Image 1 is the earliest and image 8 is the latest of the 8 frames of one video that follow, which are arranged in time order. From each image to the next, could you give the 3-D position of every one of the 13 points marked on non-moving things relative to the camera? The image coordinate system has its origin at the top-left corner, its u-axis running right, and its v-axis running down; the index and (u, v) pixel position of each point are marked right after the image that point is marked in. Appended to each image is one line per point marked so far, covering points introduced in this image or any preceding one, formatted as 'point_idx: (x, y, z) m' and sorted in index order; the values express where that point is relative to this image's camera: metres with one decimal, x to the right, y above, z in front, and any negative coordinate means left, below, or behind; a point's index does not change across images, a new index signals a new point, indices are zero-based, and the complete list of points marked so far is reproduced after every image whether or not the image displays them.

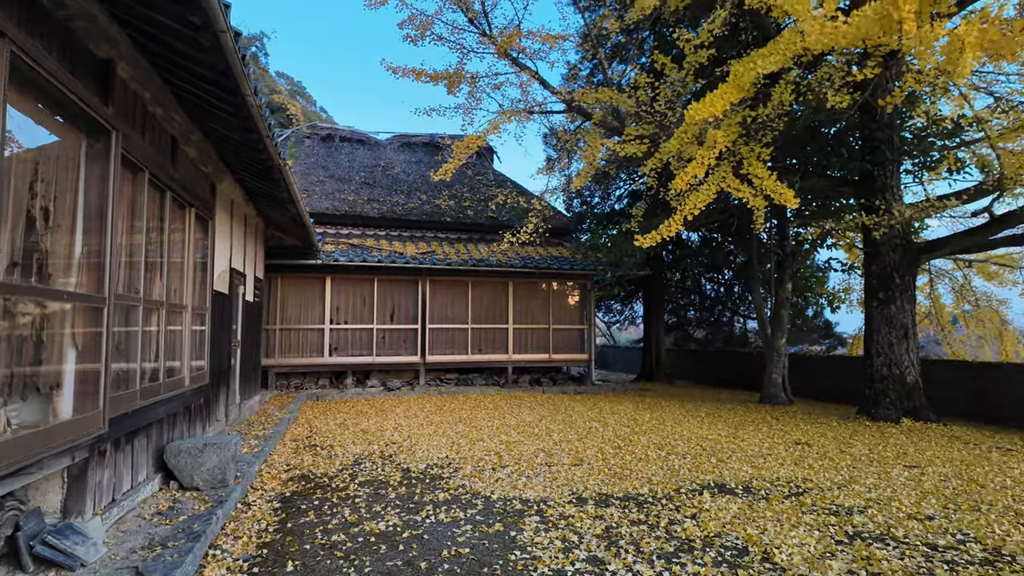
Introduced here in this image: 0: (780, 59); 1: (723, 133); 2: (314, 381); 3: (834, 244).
0: (+2.2, +1.9, +5.0) m
1: (+1.9, +1.4, +5.3) m
2: (-3.3, -1.5, +9.7) m
3: (+5.0, +0.7, +9.2) m
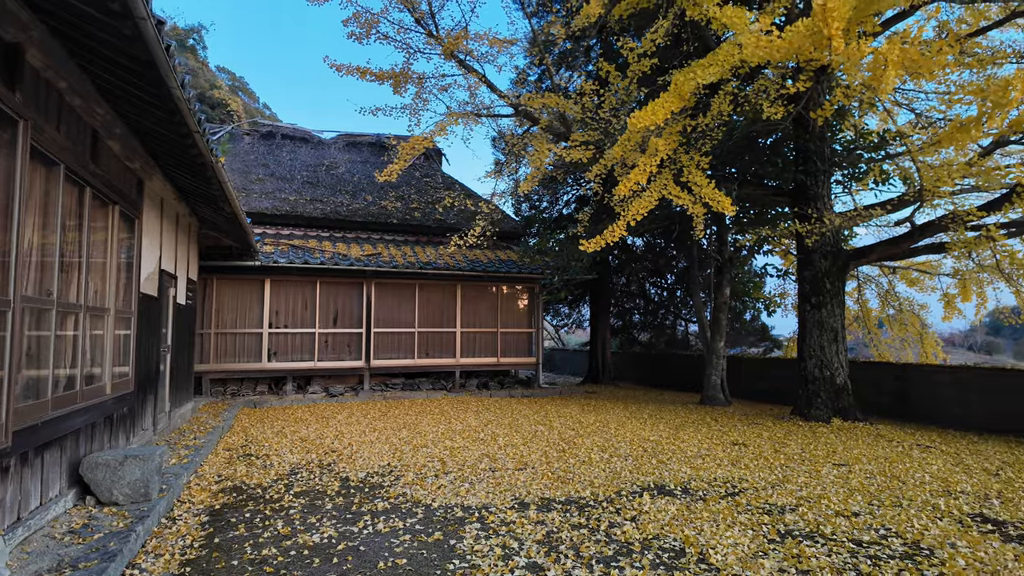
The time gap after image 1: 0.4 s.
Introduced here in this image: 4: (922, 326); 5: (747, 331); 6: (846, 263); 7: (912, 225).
0: (+1.8, +1.9, +5.1) m
1: (+1.4, +1.3, +5.4) m
2: (-4.1, -1.6, +9.4) m
3: (+4.1, +0.6, +9.5) m
4: (+6.5, -0.6, +9.3) m
5: (+4.4, -0.8, +11.0) m
6: (+4.0, +0.3, +7.0) m
7: (+4.6, +0.7, +6.8) m
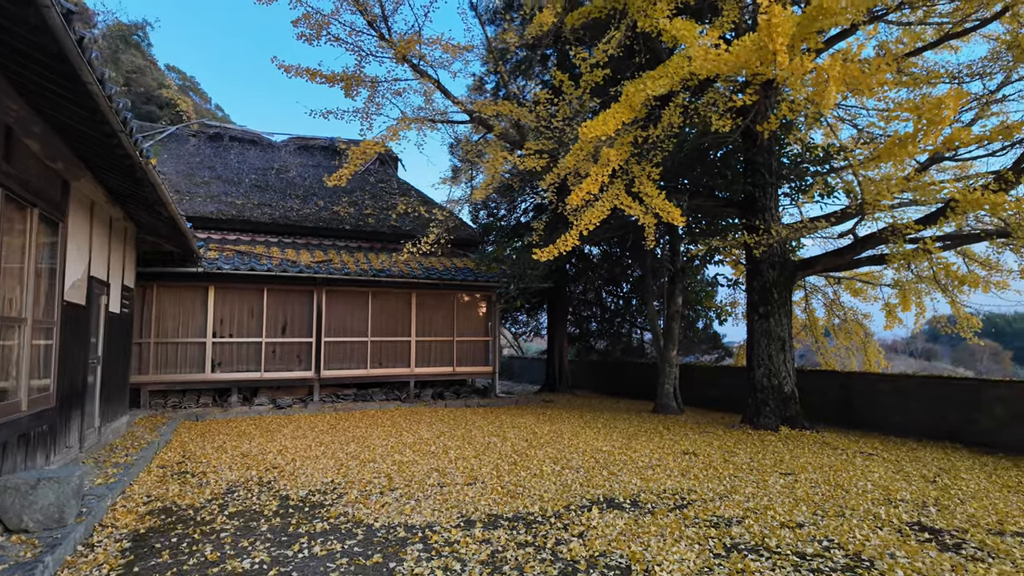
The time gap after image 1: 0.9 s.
0: (+1.4, +1.8, +5.1) m
1: (+1.0, +1.3, +5.4) m
2: (-4.8, -1.7, +9.0) m
3: (+3.4, +0.5, +9.7) m
4: (+5.7, -0.8, +9.6) m
5: (+3.6, -1.0, +11.2) m
6: (+3.4, +0.2, +7.2) m
7: (+4.0, +0.6, +7.0) m
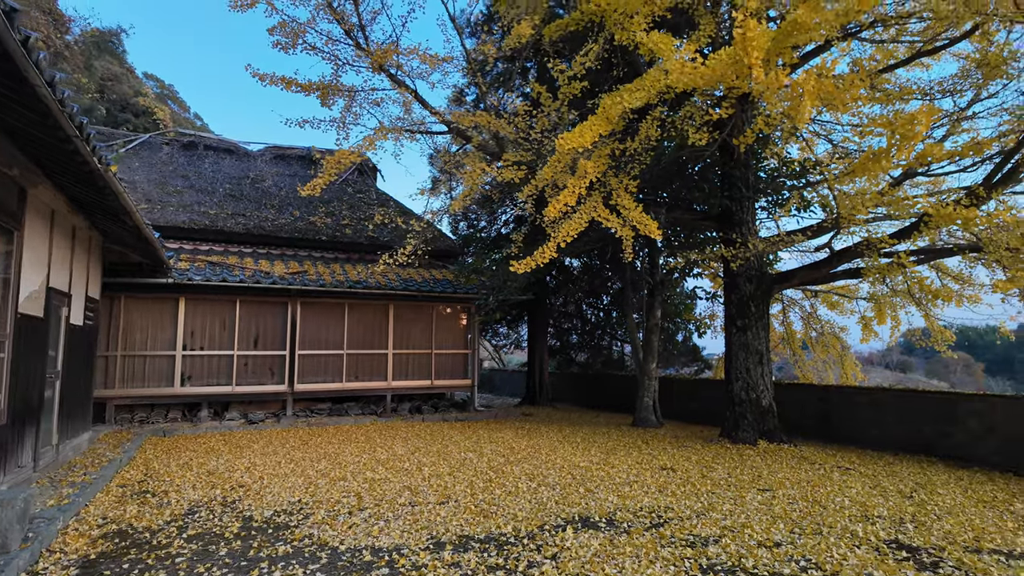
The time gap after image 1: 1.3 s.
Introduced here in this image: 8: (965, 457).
0: (+1.2, +1.7, +5.1) m
1: (+0.7, +1.1, +5.4) m
2: (-5.1, -1.9, +8.7) m
3: (+3.1, +0.3, +9.7) m
4: (+5.4, -1.0, +9.7) m
5: (+3.2, -1.2, +11.2) m
6: (+3.1, 0.0, +7.2) m
7: (+3.8, +0.4, +7.0) m
8: (+4.8, -1.8, +6.3) m
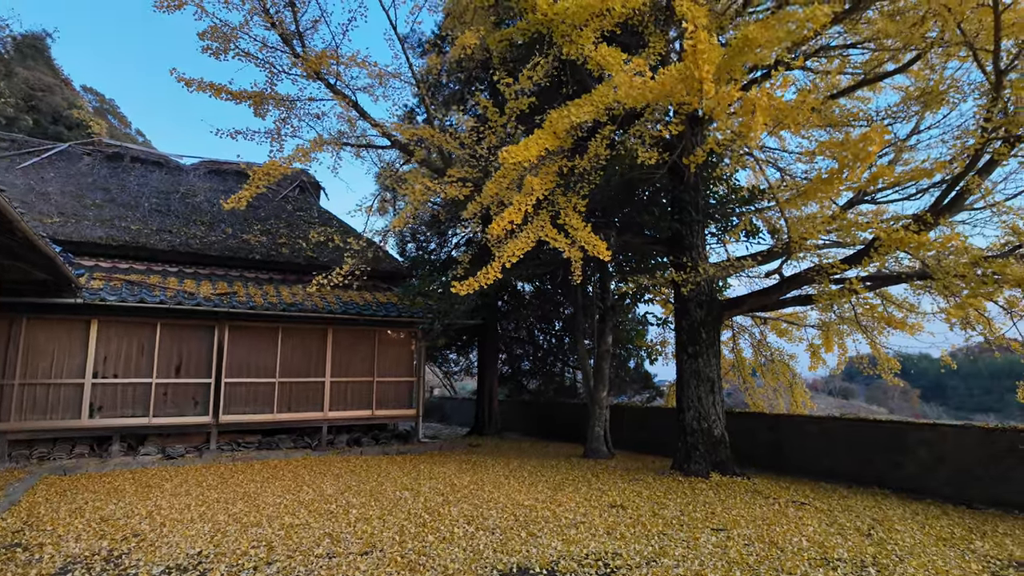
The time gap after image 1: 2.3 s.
0: (+0.7, +1.5, +4.9) m
1: (+0.2, +0.9, +5.1) m
2: (-5.9, -2.1, +7.8) m
3: (+2.2, -0.2, +9.5) m
4: (+4.5, -1.4, +9.6) m
5: (+2.2, -1.7, +10.9) m
6: (+2.5, -0.3, +7.0) m
7: (+3.1, +0.1, +6.9) m
8: (+4.2, -2.1, +6.2) m
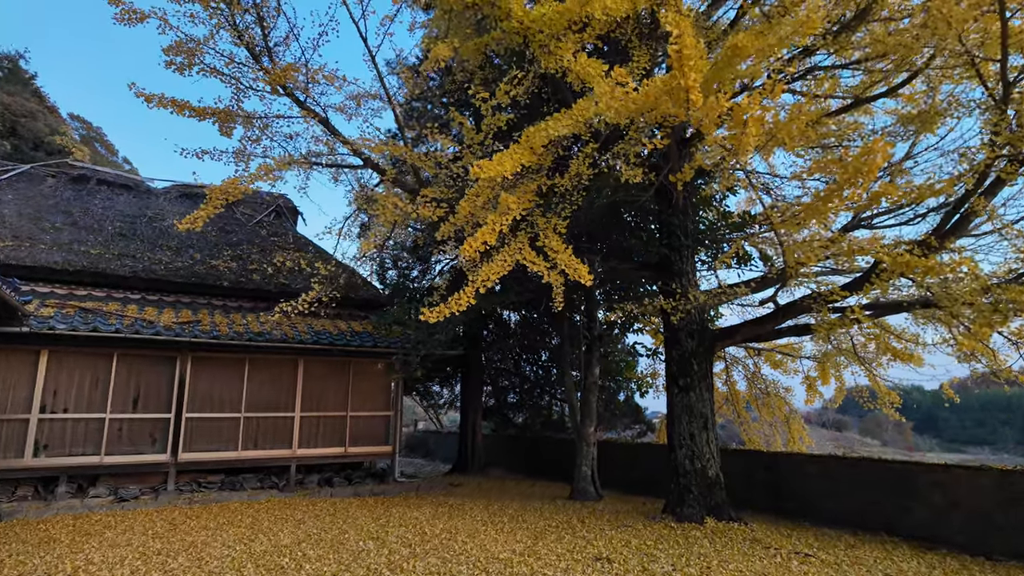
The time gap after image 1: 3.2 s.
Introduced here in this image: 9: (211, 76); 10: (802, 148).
0: (+0.5, +1.3, +4.5) m
1: (0.0, +0.7, +4.7) m
2: (-6.1, -2.5, +7.2) m
3: (+2.0, -0.6, +9.1) m
4: (+4.3, -1.9, +9.2) m
5: (+1.9, -2.2, +10.4) m
6: (+2.2, -0.6, +6.6) m
7: (+2.9, -0.2, +6.5) m
8: (+4.0, -2.4, +5.7) m
9: (-3.3, +2.3, +6.5) m
10: (+2.7, +1.3, +5.4) m
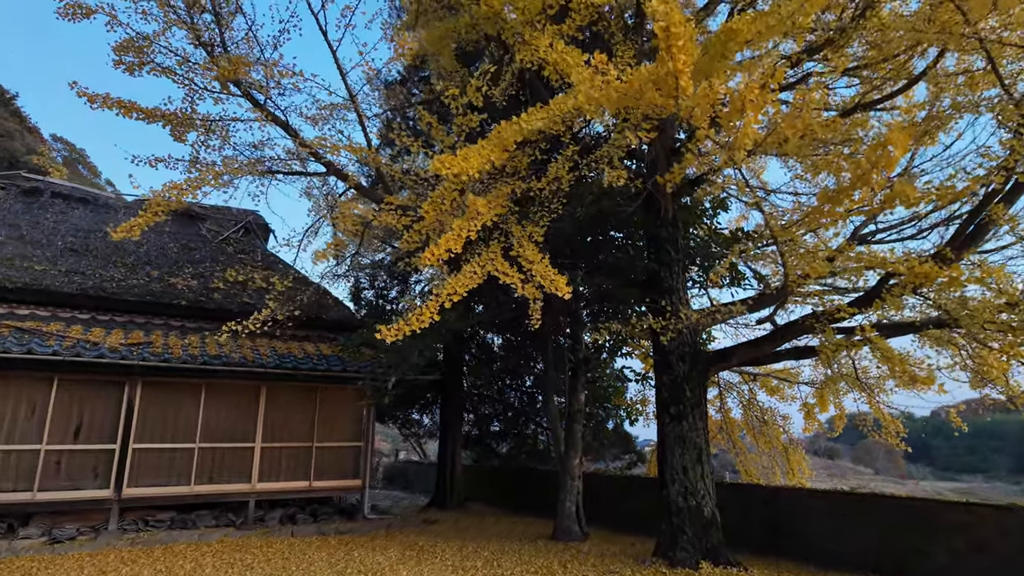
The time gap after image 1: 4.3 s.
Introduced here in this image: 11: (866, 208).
0: (+0.3, +1.2, +4.0) m
1: (-0.2, +0.6, +4.2) m
2: (-6.4, -2.7, +6.4) m
3: (+1.7, -0.9, +8.6) m
4: (+4.0, -2.2, +8.6) m
5: (+1.6, -2.6, +9.8) m
6: (+2.0, -0.8, +6.1) m
7: (+2.7, -0.4, +6.0) m
8: (+3.7, -2.5, +5.1) m
9: (-3.5, +2.1, +6.0) m
10: (+2.4, +1.1, +5.0) m
11: (+2.5, +0.5, +4.2) m
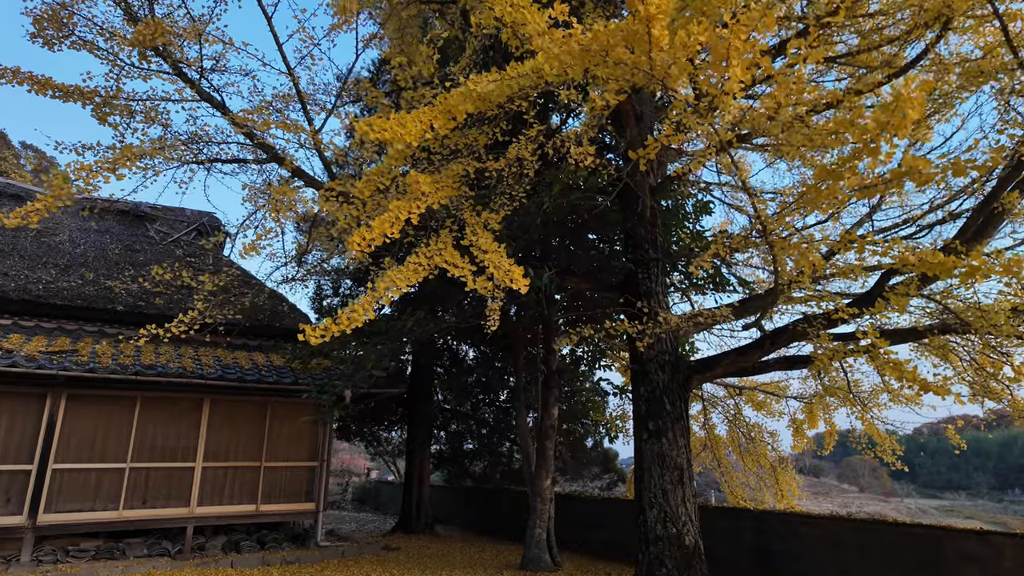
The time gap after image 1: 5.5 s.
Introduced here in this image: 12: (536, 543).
0: (0.0, +1.2, +3.5) m
1: (-0.5, +0.6, +3.6) m
2: (-6.8, -2.7, +5.6) m
3: (+1.3, -1.0, +8.0) m
4: (+3.6, -2.3, +8.0) m
5: (+1.2, -2.7, +9.2) m
6: (+1.6, -0.8, +5.5) m
7: (+2.3, -0.4, +5.5) m
8: (+3.4, -2.5, +4.5) m
9: (-3.9, +2.2, +5.4) m
10: (+2.1, +1.1, +4.5) m
11: (+2.2, +0.6, +3.7) m
12: (+0.3, -2.9, +6.7) m
